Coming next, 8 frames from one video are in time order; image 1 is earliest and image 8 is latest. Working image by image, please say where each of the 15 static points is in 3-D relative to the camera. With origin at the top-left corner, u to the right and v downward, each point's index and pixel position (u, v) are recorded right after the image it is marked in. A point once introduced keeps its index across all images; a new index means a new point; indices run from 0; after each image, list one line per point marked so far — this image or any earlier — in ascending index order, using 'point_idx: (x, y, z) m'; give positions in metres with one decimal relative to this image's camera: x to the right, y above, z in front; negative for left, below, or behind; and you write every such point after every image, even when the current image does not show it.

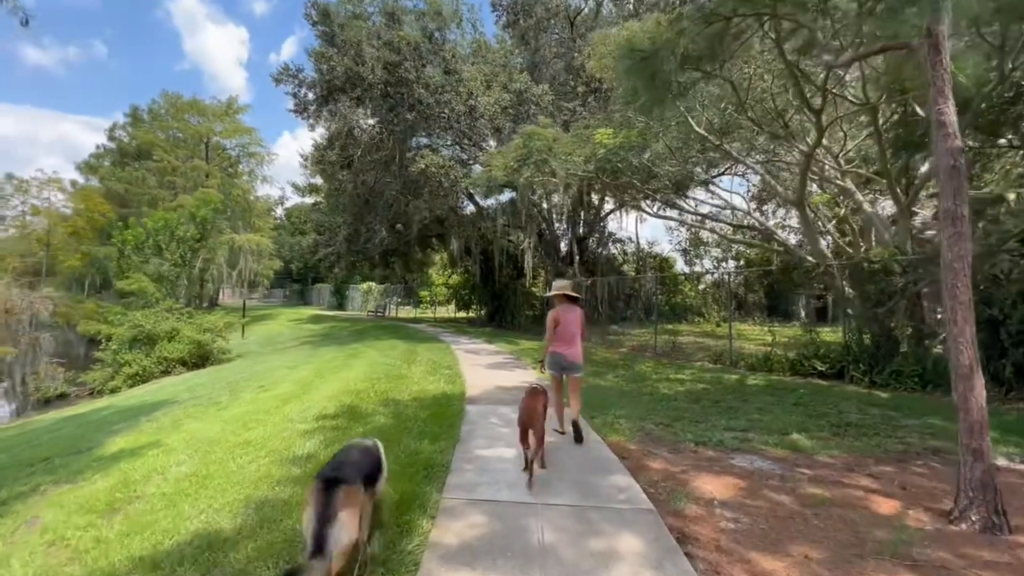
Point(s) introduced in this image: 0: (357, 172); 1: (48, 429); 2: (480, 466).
0: (-5.4, +4.0, +16.7) m
1: (-8.6, -2.6, +8.9) m
2: (-0.3, -1.7, +4.6) m
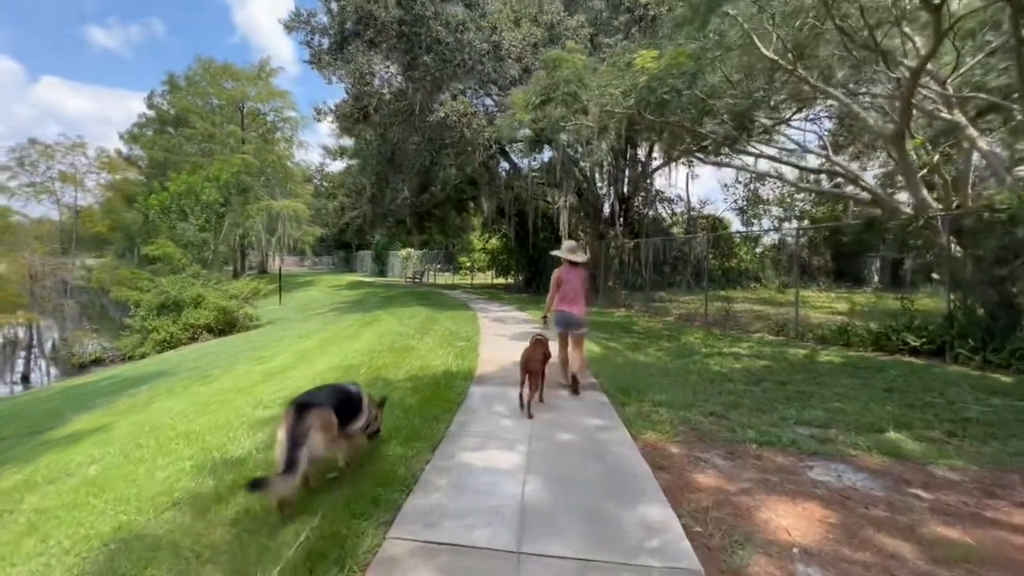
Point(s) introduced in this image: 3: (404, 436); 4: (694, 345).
0: (-4.3, +5.2, +15.5) m
1: (-8.3, -2.0, +8.5) m
2: (-0.4, -1.4, +3.4) m
3: (-0.9, -1.3, +4.1) m
4: (+4.1, -1.3, +10.6) m
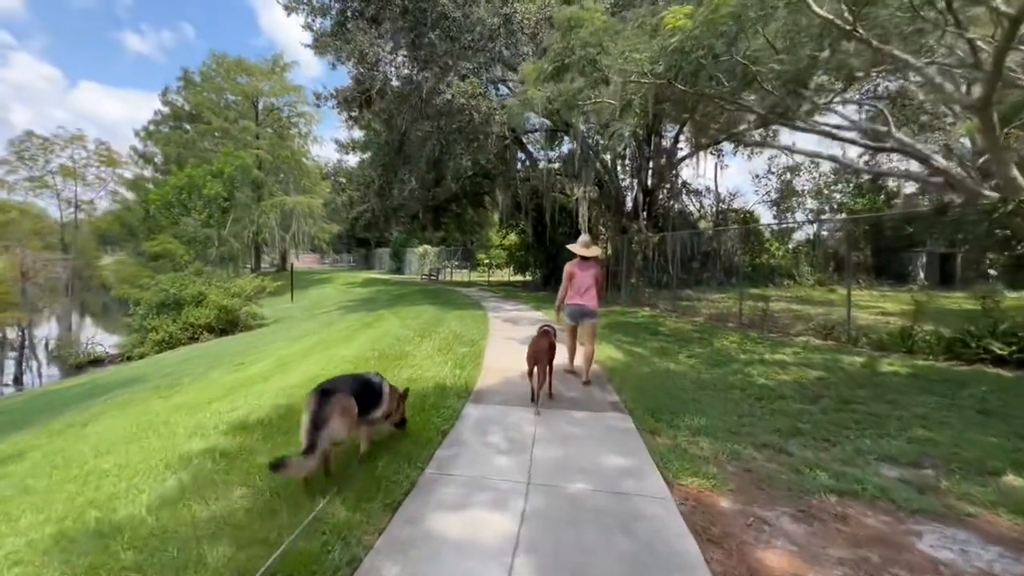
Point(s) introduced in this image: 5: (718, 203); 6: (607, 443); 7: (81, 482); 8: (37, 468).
0: (-3.9, +5.3, +14.5) m
1: (-8.1, -1.9, +7.8) m
2: (-0.5, -1.4, +2.3) m
3: (-1.0, -1.2, +3.0) m
4: (+4.4, -1.2, +9.3) m
5: (+8.7, +3.6, +19.9) m
6: (+0.8, -1.4, +4.1) m
7: (-3.0, -1.3, +3.2) m
8: (-3.8, -1.4, +3.7) m
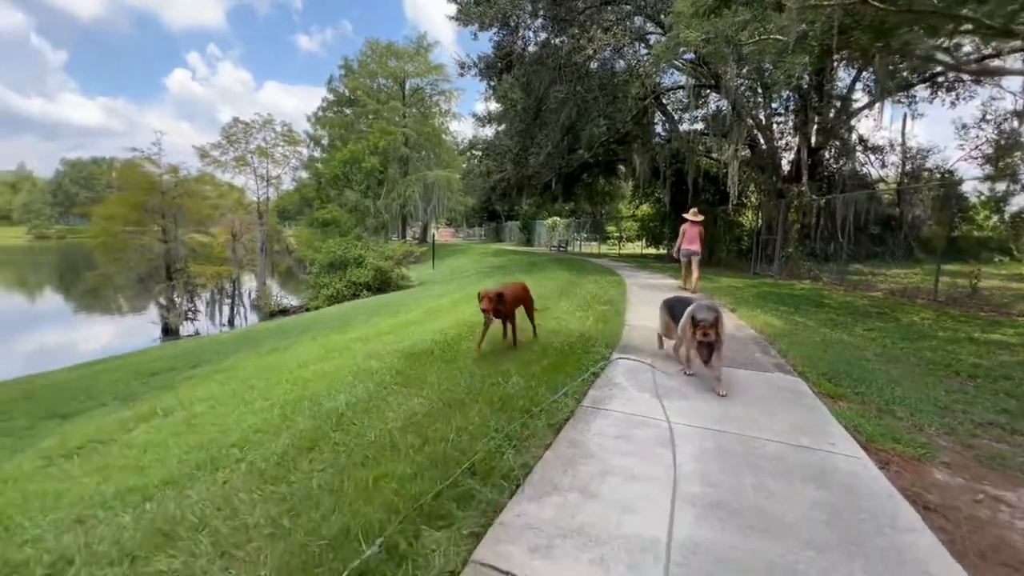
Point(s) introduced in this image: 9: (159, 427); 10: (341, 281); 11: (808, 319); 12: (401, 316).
0: (+0.4, +6.4, +14.6) m
1: (-5.6, -1.0, +9.6) m
2: (+0.4, -0.9, +2.3) m
3: (+0.1, -0.8, +3.1) m
4: (+6.8, -0.6, +7.8) m
5: (+13.8, +4.5, +16.6) m
6: (+2.1, -0.9, +3.7) m
7: (-1.8, -0.8, +3.8) m
8: (-2.5, -0.8, +4.5) m
9: (-2.3, -0.9, +3.1) m
10: (-6.0, +0.2, +16.4) m
11: (+5.0, -0.5, +8.0) m
12: (-1.9, -0.5, +8.1) m
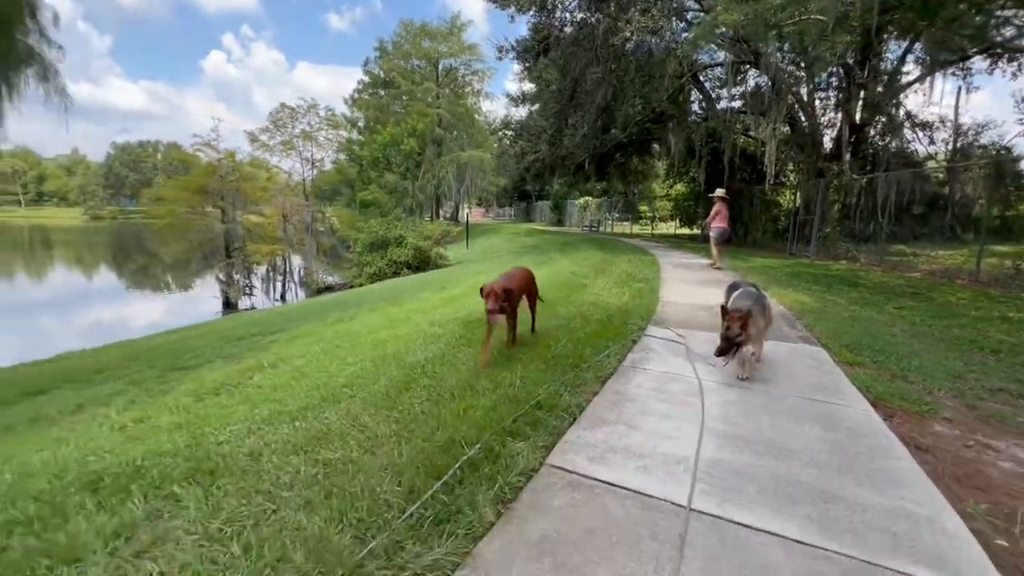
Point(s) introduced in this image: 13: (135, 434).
0: (+1.5, +7.1, +14.8) m
1: (-4.8, -0.5, +10.5) m
2: (+0.7, -0.8, +2.9) m
3: (+0.5, -0.6, +3.7) m
4: (+7.5, -0.3, +7.9) m
5: (+15.1, +5.1, +16.1) m
6: (+2.5, -0.7, +4.2) m
7: (-1.4, -0.5, +4.5) m
8: (-2.0, -0.6, +5.2) m
9: (-1.9, -0.7, +3.8) m
10: (-4.7, +1.0, +17.3) m
11: (+5.7, -0.2, +8.2) m
12: (-1.2, -0.1, +8.8) m
13: (-2.3, -0.9, +2.8) m
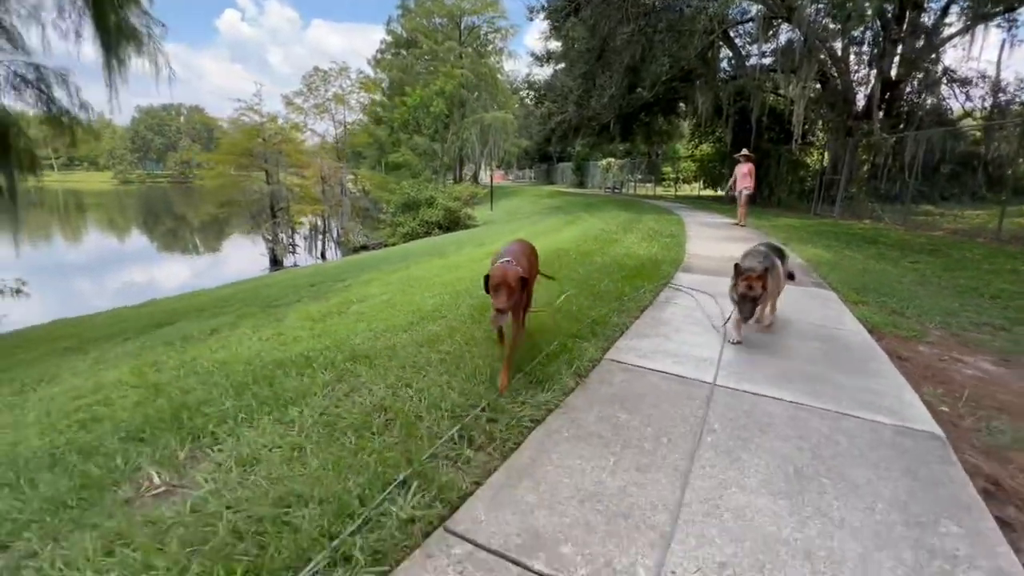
0: (+2.5, +8.4, +14.9) m
1: (-4.1, +0.6, +11.4) m
2: (+1.2, -0.3, +3.6) m
3: (+1.0, -0.1, +4.4) m
4: (+8.2, +0.5, +8.4) m
5: (+16.0, +6.5, +15.8) m
6: (+3.0, -0.2, +4.8) m
7: (-0.8, 0.0, +5.3) m
8: (-1.4, +0.1, +6.1) m
9: (-1.4, -0.2, +4.6) m
10: (-3.7, +2.6, +18.0) m
11: (+6.4, +0.7, +8.7) m
12: (-0.5, +0.8, +9.5) m
13: (-1.8, -0.4, +3.7) m
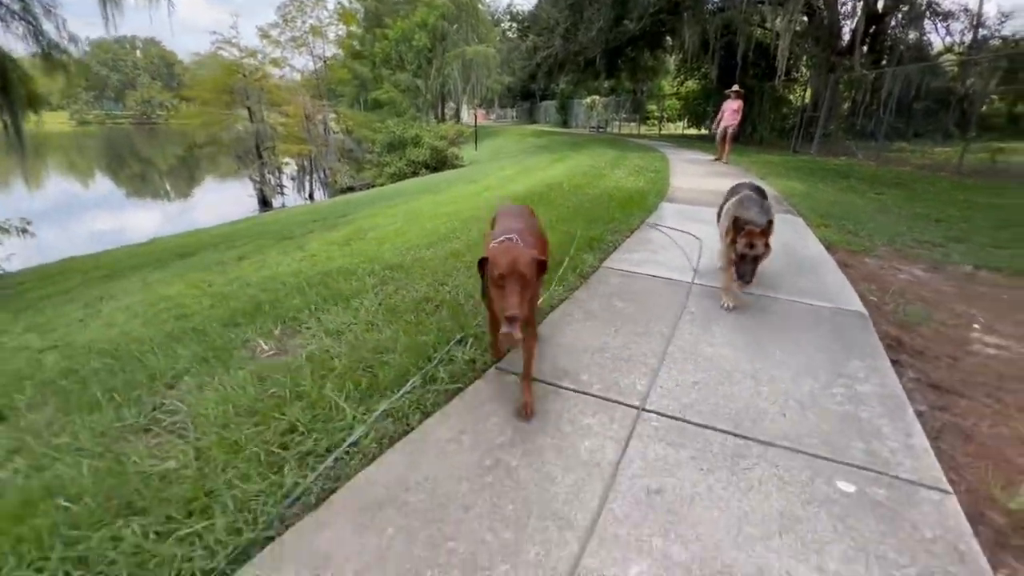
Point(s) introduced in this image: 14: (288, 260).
0: (+2.0, +10.4, +14.4) m
1: (-4.3, +2.1, +11.6) m
2: (+1.2, +0.3, +4.2) m
3: (+1.0, +0.7, +5.0) m
4: (+8.0, +1.8, +9.1) m
5: (+15.5, +8.8, +16.0) m
6: (+3.1, +0.7, +5.4) m
7: (-0.8, +0.9, +5.7) m
8: (-1.4, +1.0, +6.5) m
9: (-1.4, +0.6, +5.1) m
10: (-4.2, +4.9, +18.0) m
11: (+6.2, +2.0, +9.3) m
12: (-0.7, +2.2, +9.8) m
13: (-1.7, +0.2, +4.2) m
14: (-2.1, +0.3, +4.4) m
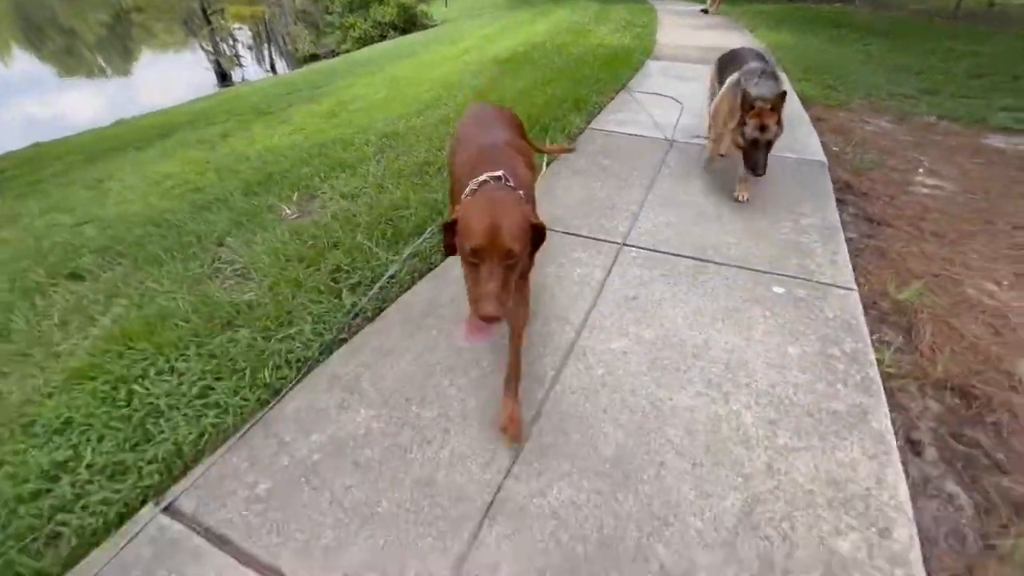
0: (+1.1, +13.9, +11.7) m
1: (-4.8, +4.9, +10.9) m
2: (+1.1, +1.6, +4.3) m
3: (+0.9, +2.2, +5.0) m
4: (+7.7, +4.6, +8.9) m
5: (+14.6, +13.4, +14.0) m
6: (+2.9, +2.4, +5.5) m
7: (-1.0, +2.4, +5.6) m
8: (-1.7, +2.7, +6.3) m
9: (-1.6, +2.0, +5.0) m
10: (-5.1, +9.2, +16.3) m
11: (+5.8, +4.8, +9.0) m
12: (-1.1, +4.7, +9.2) m
13: (-1.8, +1.4, +4.2) m
14: (-2.2, +1.4, +4.4) m
